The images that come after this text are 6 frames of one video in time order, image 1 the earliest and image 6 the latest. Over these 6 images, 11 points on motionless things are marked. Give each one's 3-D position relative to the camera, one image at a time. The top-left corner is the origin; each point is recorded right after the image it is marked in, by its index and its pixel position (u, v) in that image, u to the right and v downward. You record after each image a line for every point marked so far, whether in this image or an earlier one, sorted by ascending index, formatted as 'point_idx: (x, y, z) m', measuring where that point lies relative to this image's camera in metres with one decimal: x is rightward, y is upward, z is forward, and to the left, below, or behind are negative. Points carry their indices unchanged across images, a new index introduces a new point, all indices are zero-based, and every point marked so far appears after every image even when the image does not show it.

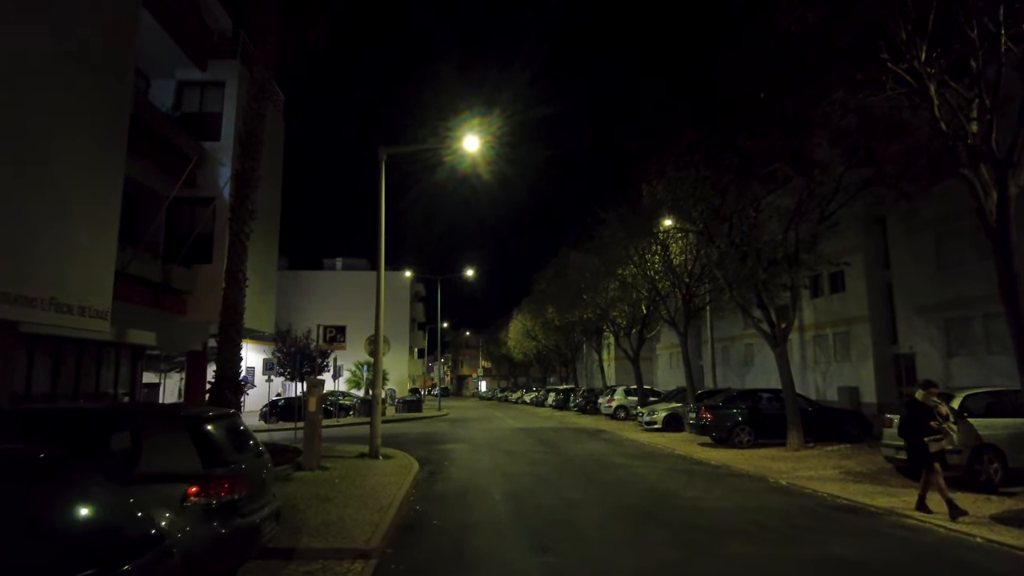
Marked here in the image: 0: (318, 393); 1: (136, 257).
0: (-4.2, -2.3, +14.3) m
1: (-8.7, +0.7, +15.2) m
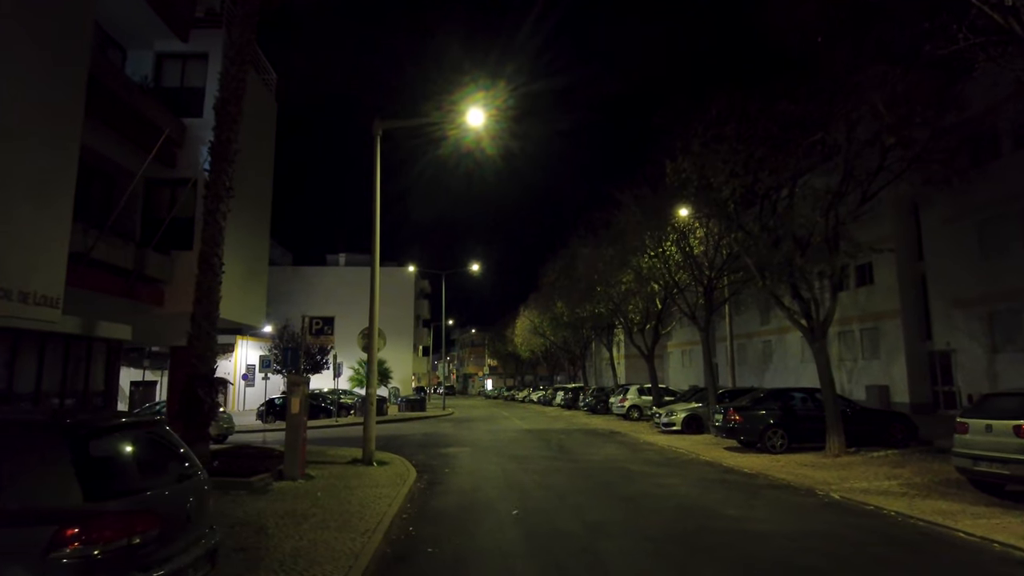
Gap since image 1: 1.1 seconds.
0: (-4.1, -2.0, +12.7) m
1: (-8.5, +1.0, +13.7) m
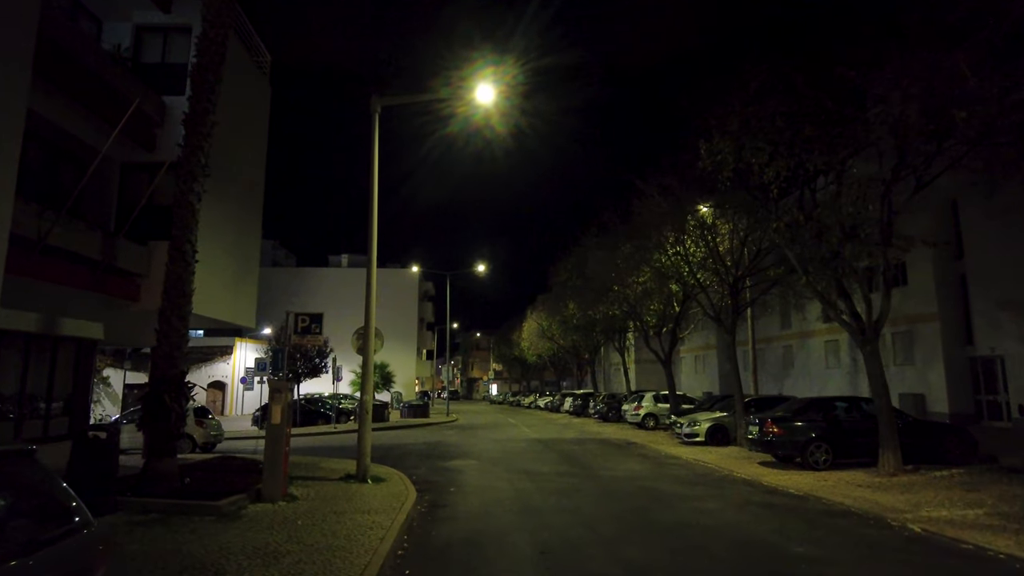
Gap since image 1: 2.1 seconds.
0: (-3.8, -1.9, +11.0) m
1: (-8.2, +1.2, +12.0) m
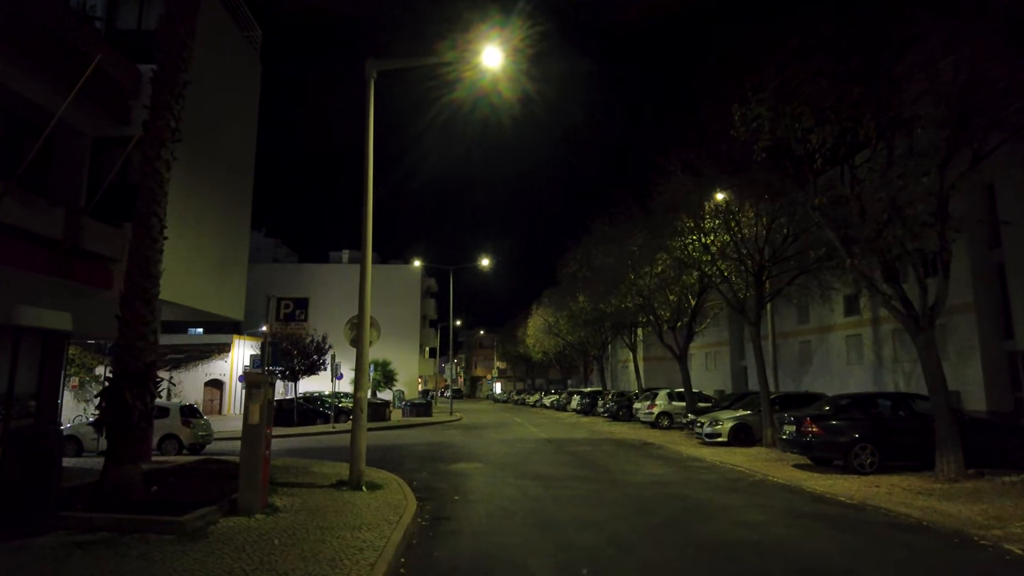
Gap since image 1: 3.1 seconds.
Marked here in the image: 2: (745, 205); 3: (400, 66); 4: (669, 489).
0: (-3.6, -1.6, +9.6) m
1: (-8.0, +1.4, +10.6) m
2: (+7.0, +2.5, +19.7) m
3: (-2.3, +4.5, +13.3) m
4: (+2.9, -3.7, +12.2) m
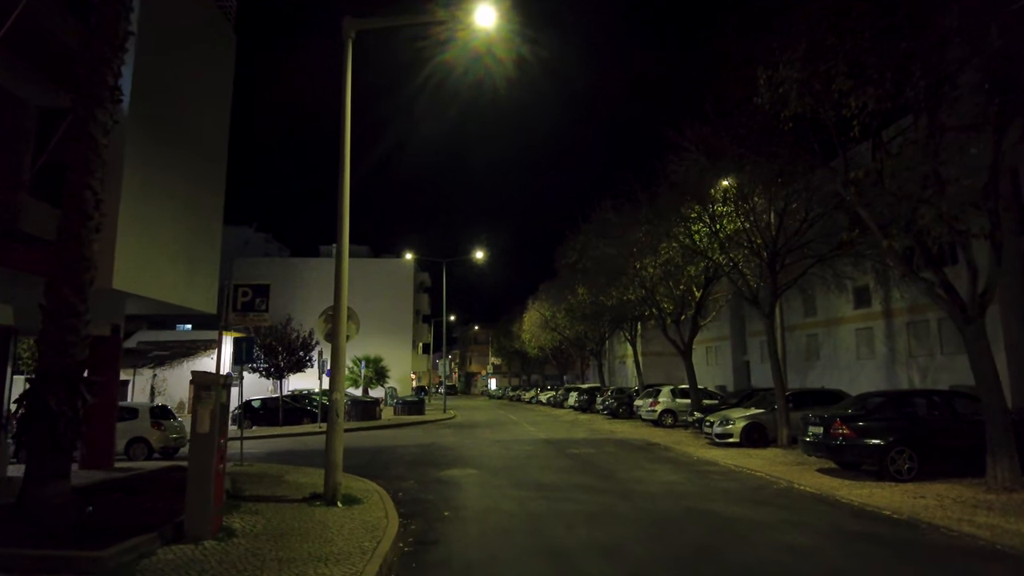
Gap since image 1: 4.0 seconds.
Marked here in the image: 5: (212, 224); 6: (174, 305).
0: (-3.6, -1.4, +8.2) m
1: (-8.1, +1.6, +9.1) m
2: (+6.9, +2.8, +18.3) m
3: (-2.3, +4.7, +11.8) m
4: (+2.9, -3.5, +10.8) m
5: (-7.8, +1.9, +17.2) m
6: (-8.1, -0.4, +15.7) m
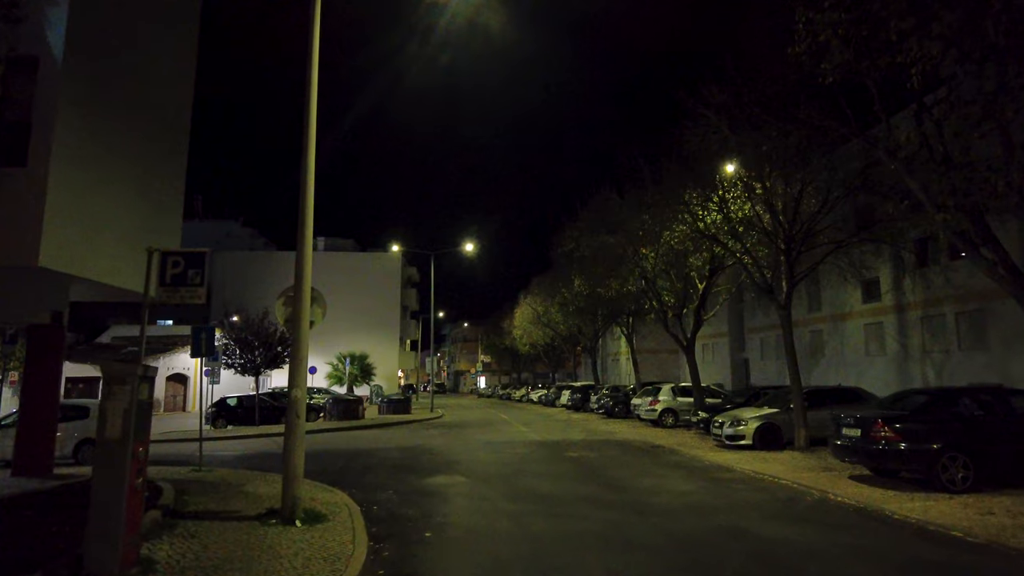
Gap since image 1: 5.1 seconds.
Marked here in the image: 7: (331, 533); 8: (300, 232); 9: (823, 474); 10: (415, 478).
0: (-3.7, -1.1, +6.4) m
1: (-8.1, +2.0, +7.3) m
2: (+6.7, +3.1, +16.7) m
3: (-2.4, +5.0, +10.1) m
4: (+2.8, -3.2, +9.2) m
5: (-7.9, +2.2, +15.4) m
6: (-8.2, 0.0, +13.9) m
7: (-2.2, -2.9, +7.9) m
8: (-3.0, +0.8, +9.6) m
9: (+6.0, -3.6, +12.8) m
10: (-1.9, -3.7, +12.9) m
